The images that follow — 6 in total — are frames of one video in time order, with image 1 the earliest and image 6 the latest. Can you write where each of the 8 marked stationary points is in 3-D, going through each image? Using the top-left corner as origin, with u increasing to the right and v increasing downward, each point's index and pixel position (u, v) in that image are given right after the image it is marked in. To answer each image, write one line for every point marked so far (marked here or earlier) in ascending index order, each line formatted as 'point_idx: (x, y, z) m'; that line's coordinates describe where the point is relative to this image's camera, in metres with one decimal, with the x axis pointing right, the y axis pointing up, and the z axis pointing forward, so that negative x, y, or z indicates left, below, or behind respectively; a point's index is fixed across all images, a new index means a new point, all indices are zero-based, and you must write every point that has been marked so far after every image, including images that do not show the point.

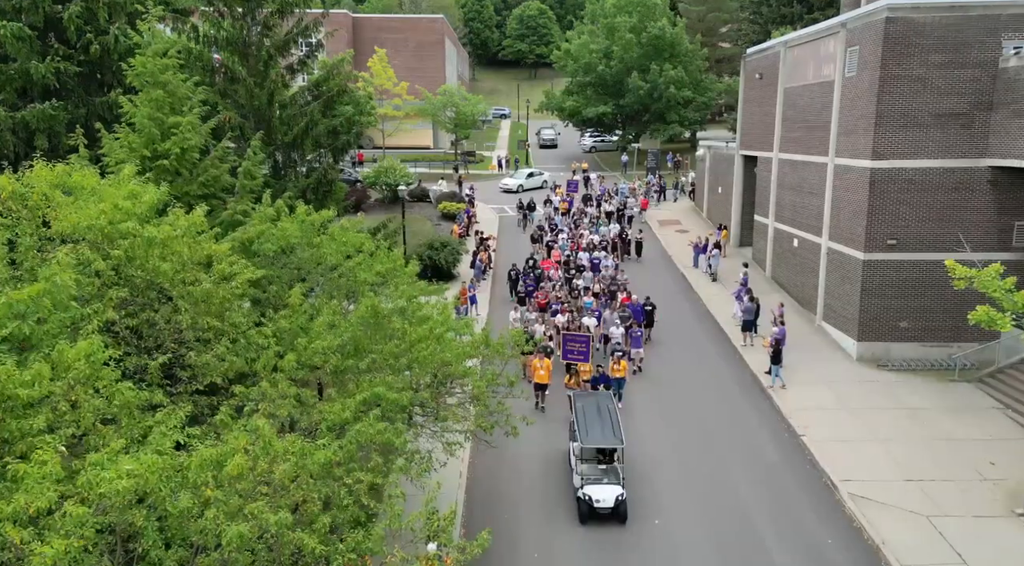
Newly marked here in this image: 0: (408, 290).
0: (-1.8, -0.1, +16.7) m
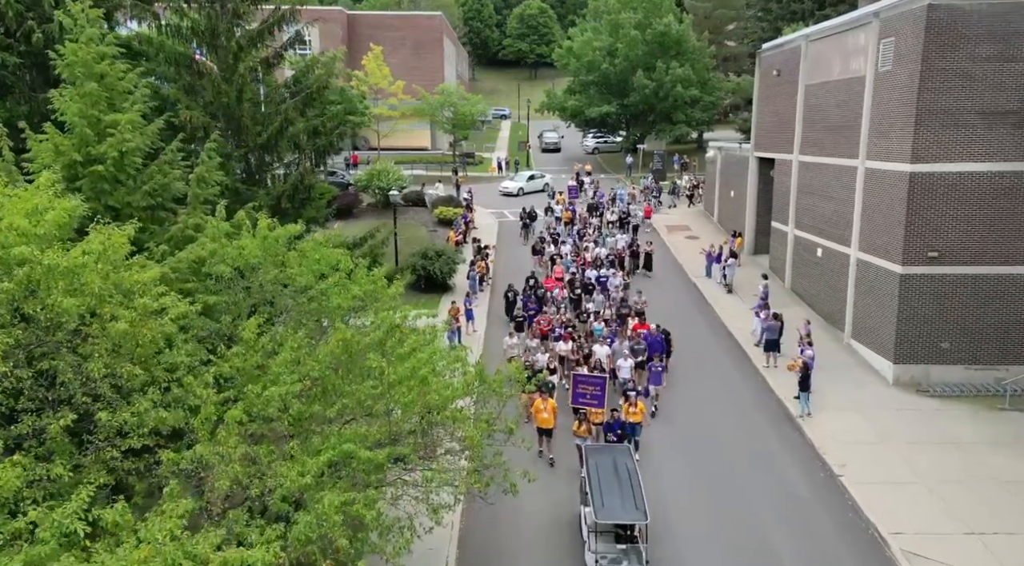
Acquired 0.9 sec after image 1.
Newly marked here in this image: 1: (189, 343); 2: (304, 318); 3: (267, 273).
0: (-1.8, -0.5, +14.2) m
1: (-4.2, -0.8, +12.6) m
2: (-3.0, -0.5, +14.3) m
3: (-3.6, +0.1, +14.3) m
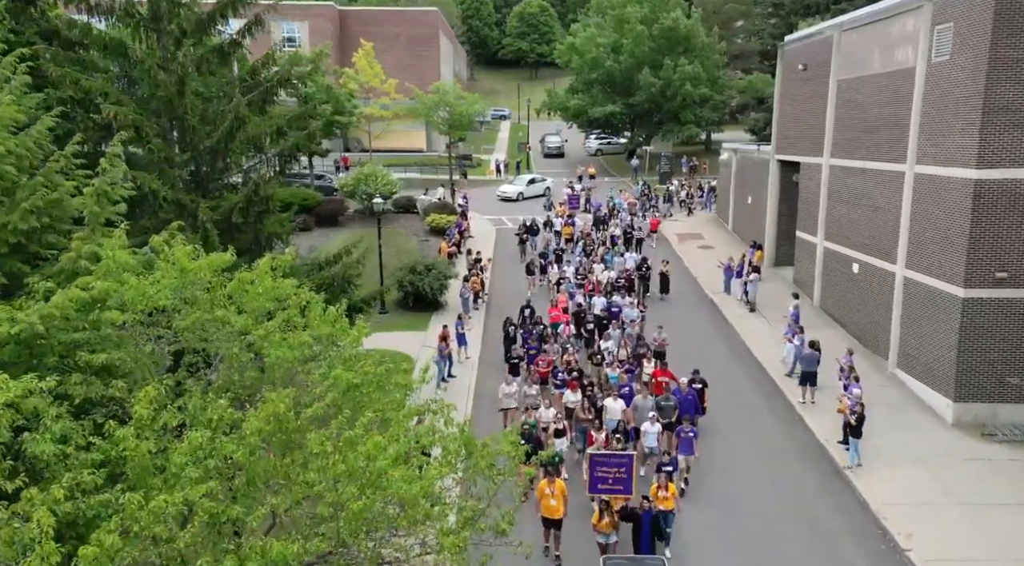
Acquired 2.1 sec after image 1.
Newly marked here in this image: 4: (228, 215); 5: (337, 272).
0: (-1.9, -1.0, +10.9) m
1: (-4.2, -1.3, +9.3) m
2: (-3.1, -1.0, +11.0) m
3: (-3.7, -0.4, +11.0) m
4: (-5.1, +1.2, +17.6) m
5: (-3.5, +0.2, +19.9) m
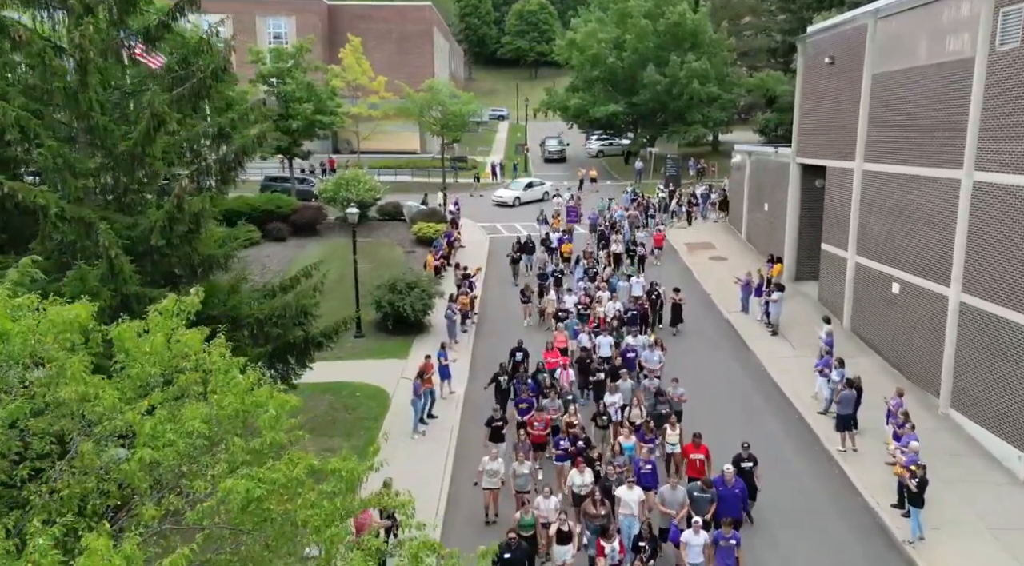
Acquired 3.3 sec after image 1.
0: (-2.1, -1.5, +7.5) m
1: (-4.4, -1.8, +6.0) m
2: (-3.3, -1.6, +7.6) m
3: (-3.9, -0.9, +7.7) m
4: (-5.3, +0.7, +14.3) m
5: (-3.7, -0.3, +16.6) m
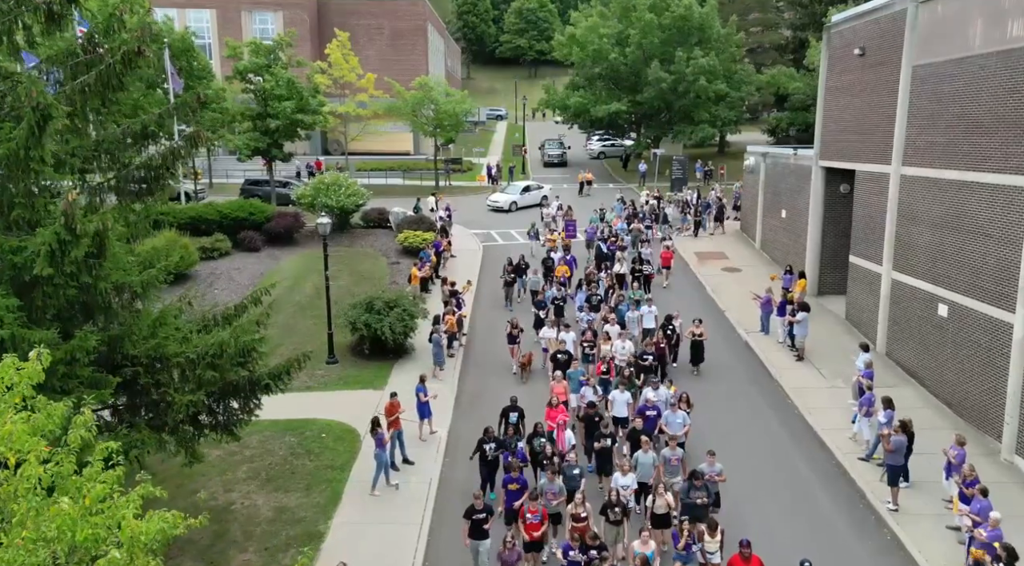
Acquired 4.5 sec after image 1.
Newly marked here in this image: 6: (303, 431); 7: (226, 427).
0: (-2.3, -2.0, +4.6) m
1: (-4.6, -2.2, +3.0) m
2: (-3.5, -2.0, +4.7) m
3: (-4.1, -1.4, +4.7) m
4: (-5.5, +0.2, +11.3) m
5: (-3.9, -0.7, +13.6) m
6: (-4.1, -2.9, +19.1) m
7: (-4.2, -2.1, +14.4) m
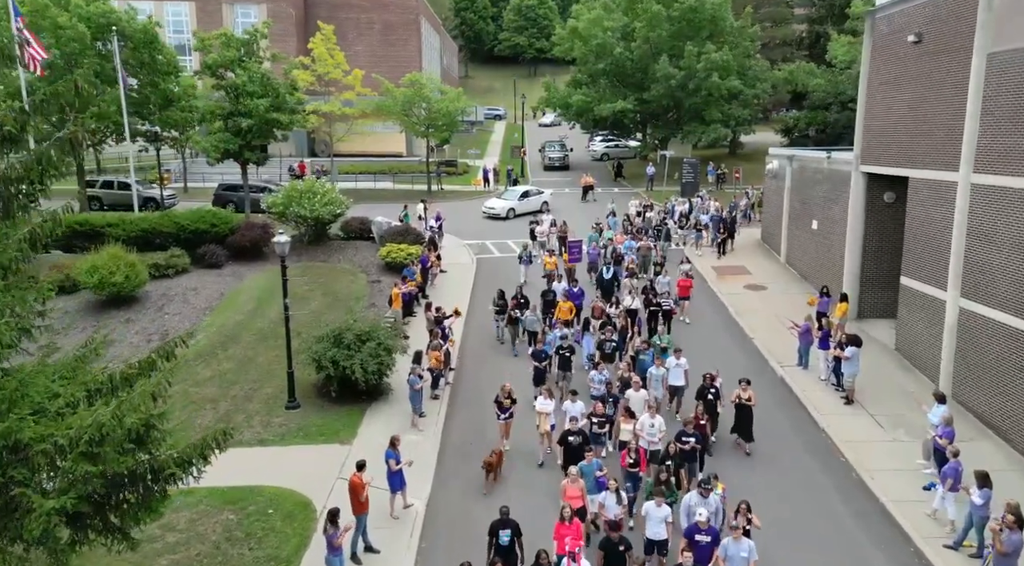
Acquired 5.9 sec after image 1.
0: (-2.3, -2.5, +0.8) m
1: (-4.7, -2.8, -0.7) m
2: (-3.6, -2.6, +0.9) m
3: (-4.2, -1.9, +1.0) m
4: (-5.6, -0.3, +7.6) m
5: (-4.0, -1.3, +9.9) m
6: (-4.2, -3.5, +15.3) m
7: (-4.3, -2.7, +10.6) m
